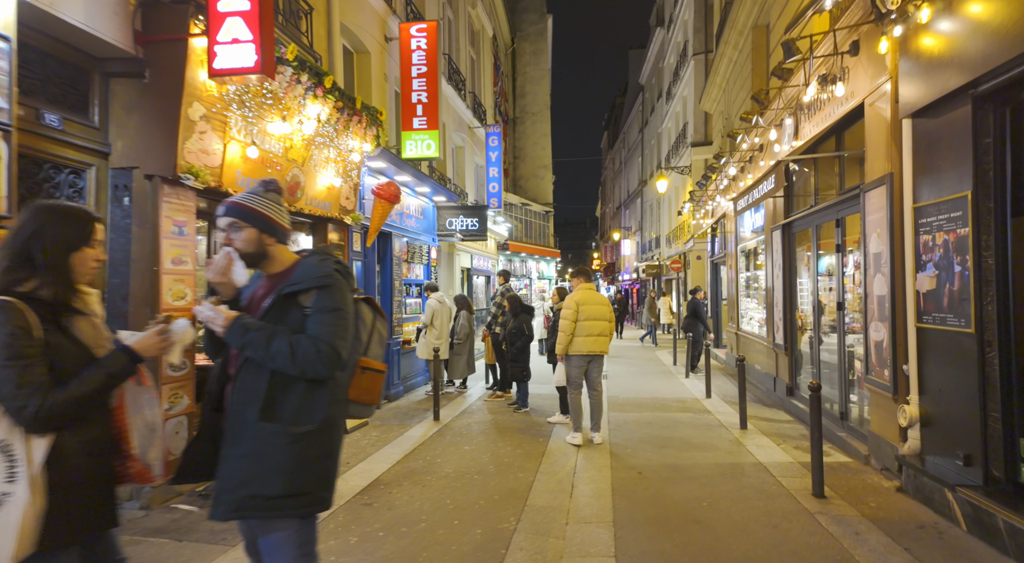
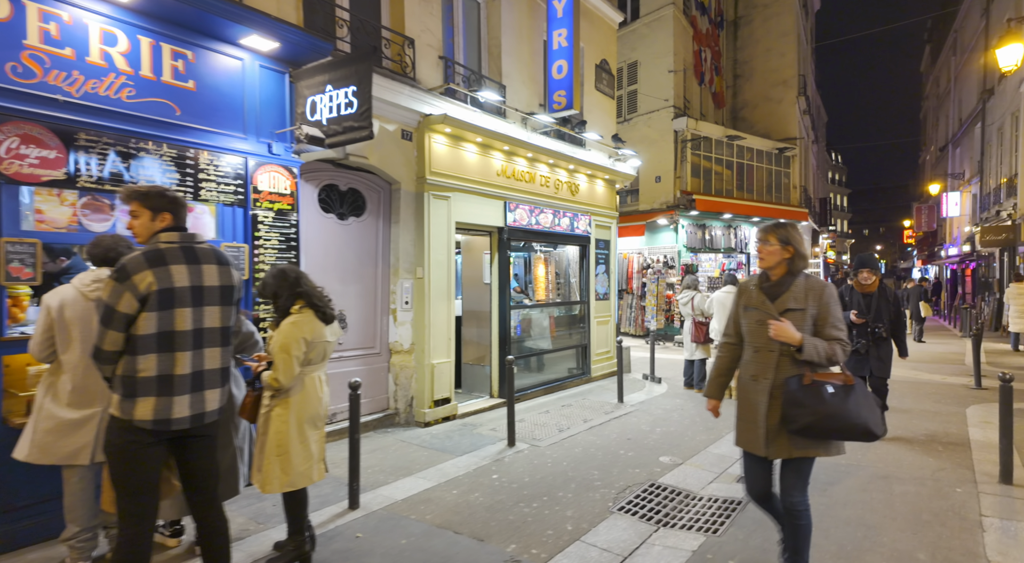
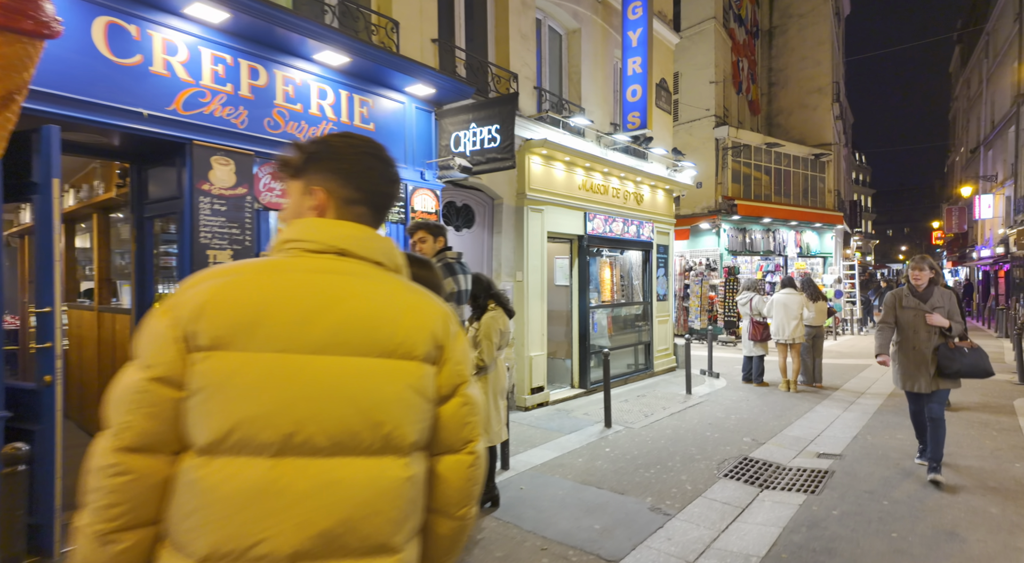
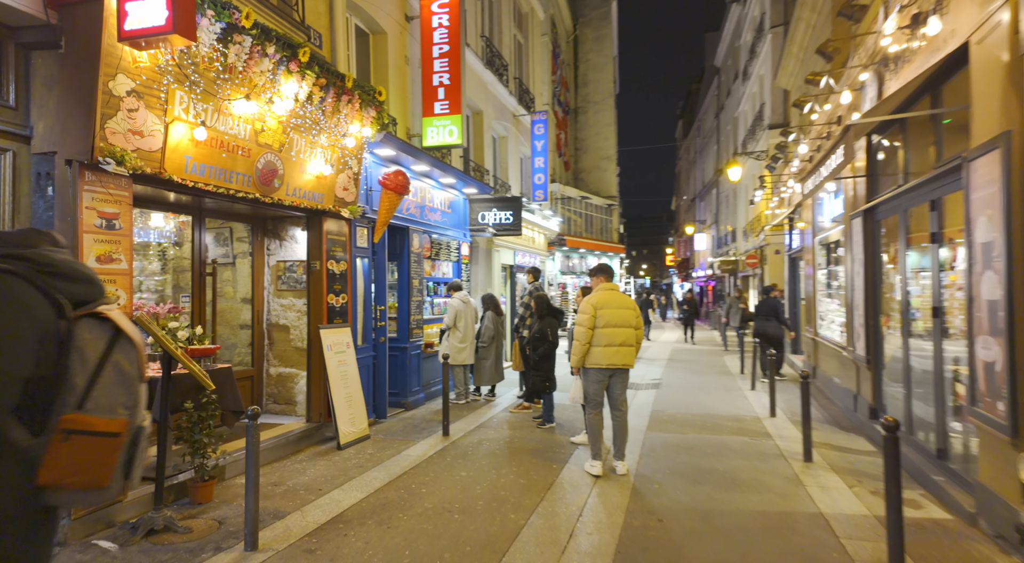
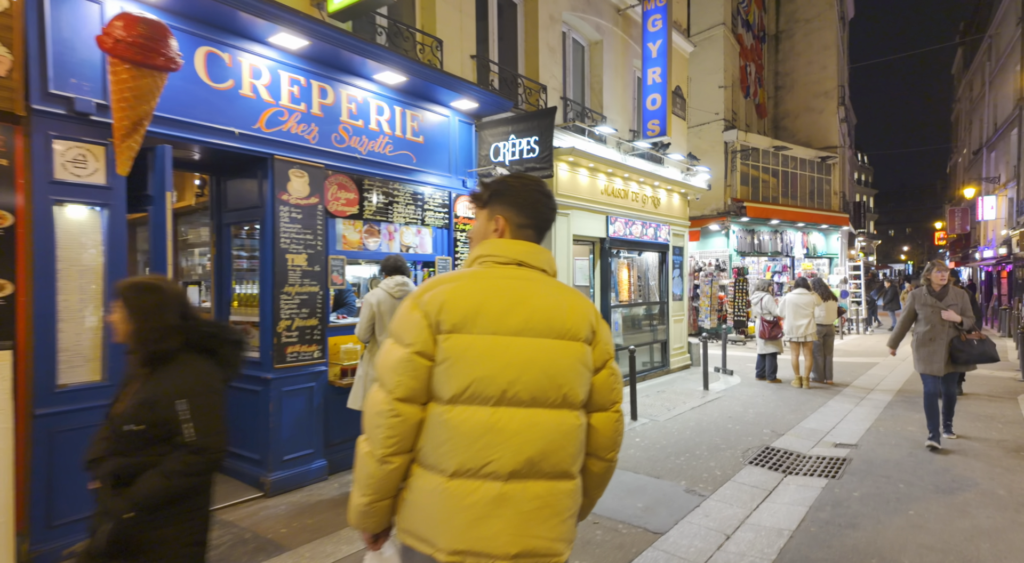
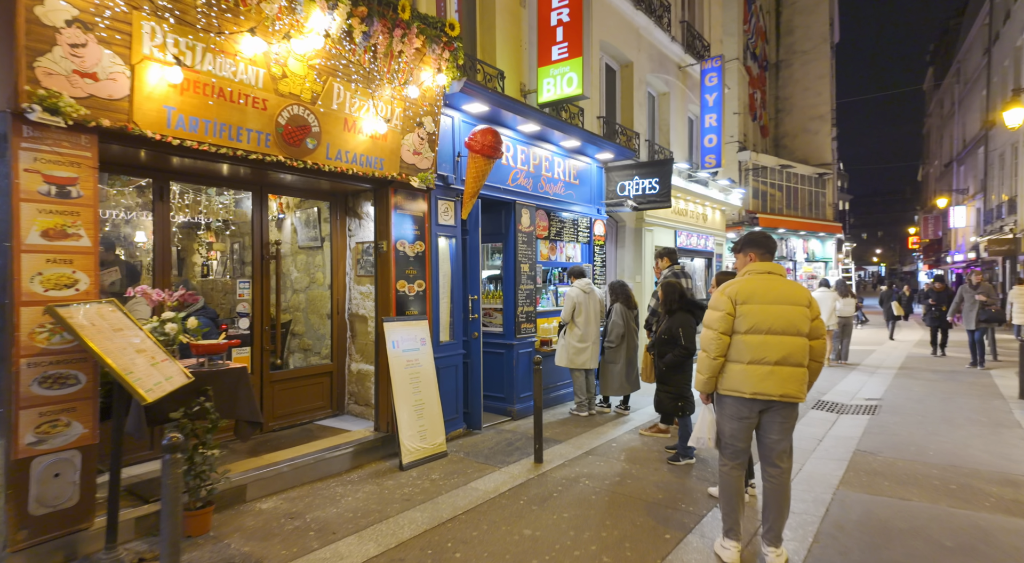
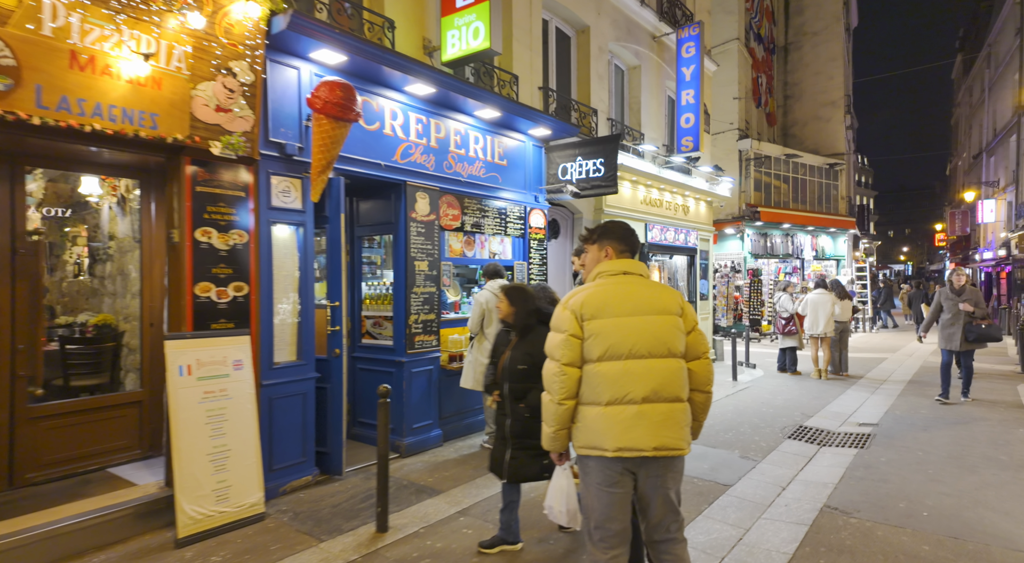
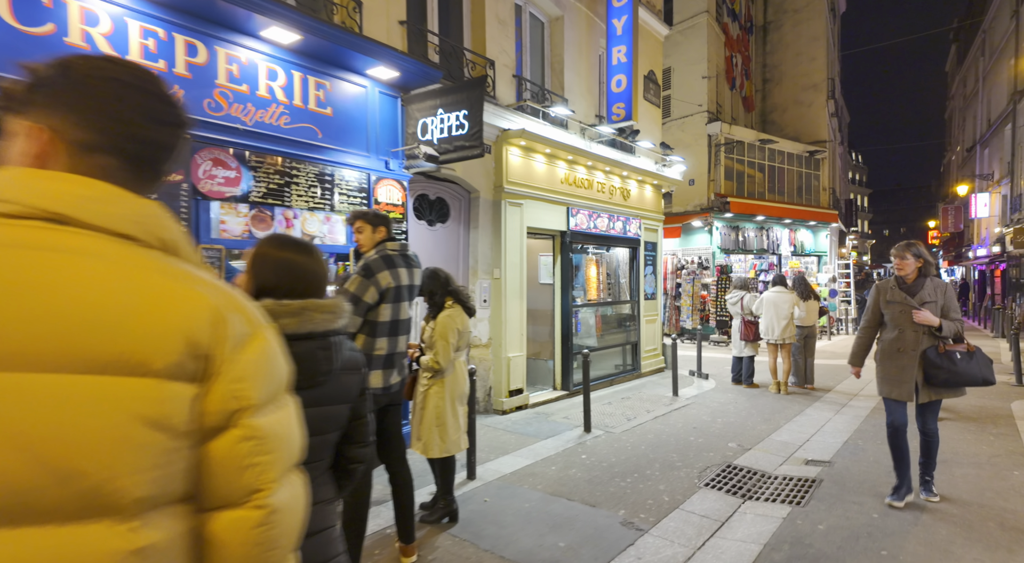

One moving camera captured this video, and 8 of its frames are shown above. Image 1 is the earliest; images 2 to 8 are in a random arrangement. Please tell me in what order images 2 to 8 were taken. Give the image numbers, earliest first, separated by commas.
4, 6, 7, 5, 3, 8, 2
